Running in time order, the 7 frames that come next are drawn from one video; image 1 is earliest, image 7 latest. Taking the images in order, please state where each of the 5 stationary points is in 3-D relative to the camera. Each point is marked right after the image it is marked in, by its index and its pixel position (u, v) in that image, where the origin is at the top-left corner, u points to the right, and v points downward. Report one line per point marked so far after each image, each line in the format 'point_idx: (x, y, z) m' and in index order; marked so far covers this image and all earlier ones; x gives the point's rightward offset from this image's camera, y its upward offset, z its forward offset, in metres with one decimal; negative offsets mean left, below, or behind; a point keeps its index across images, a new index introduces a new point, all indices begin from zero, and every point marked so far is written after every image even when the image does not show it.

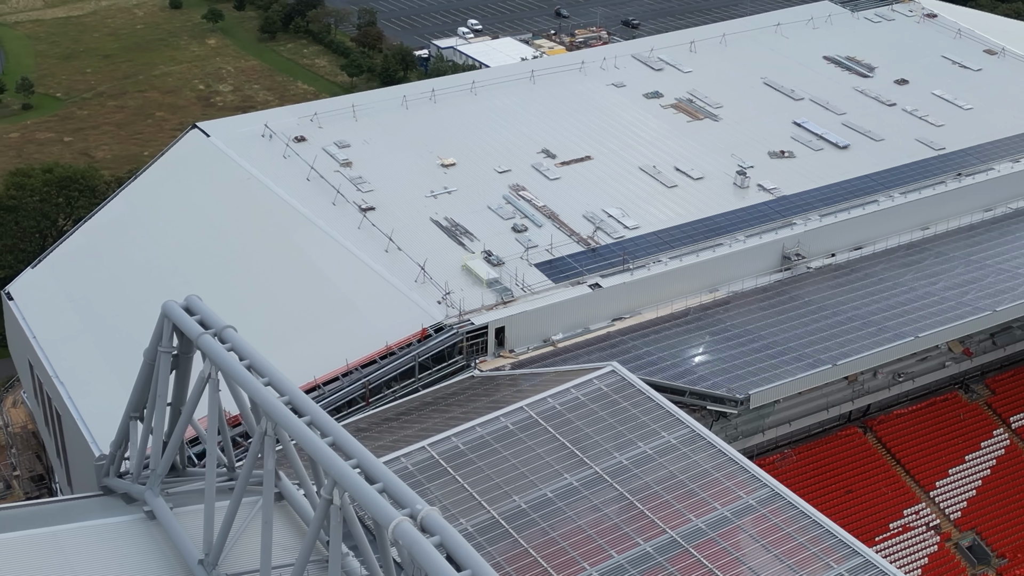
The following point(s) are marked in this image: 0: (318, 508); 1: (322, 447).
0: (-2.9, -3.4, +17.7) m
1: (-2.9, -2.4, +17.8) m
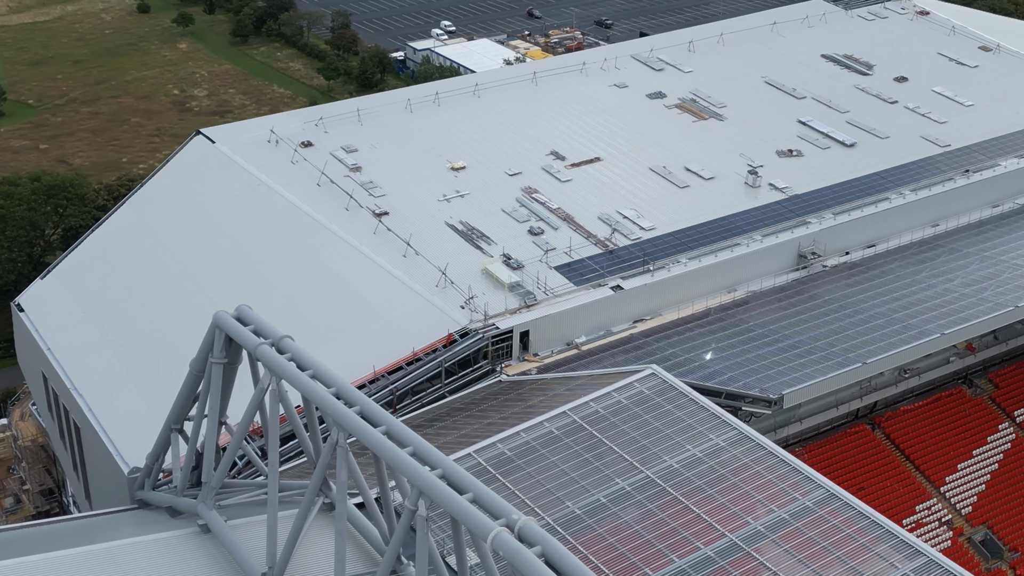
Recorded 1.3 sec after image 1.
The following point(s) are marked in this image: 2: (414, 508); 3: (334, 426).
0: (-1.6, -3.5, +17.5) m
1: (-1.6, -2.6, +17.6) m
2: (-1.4, -3.3, +17.3) m
3: (-2.9, -2.3, +19.1) m
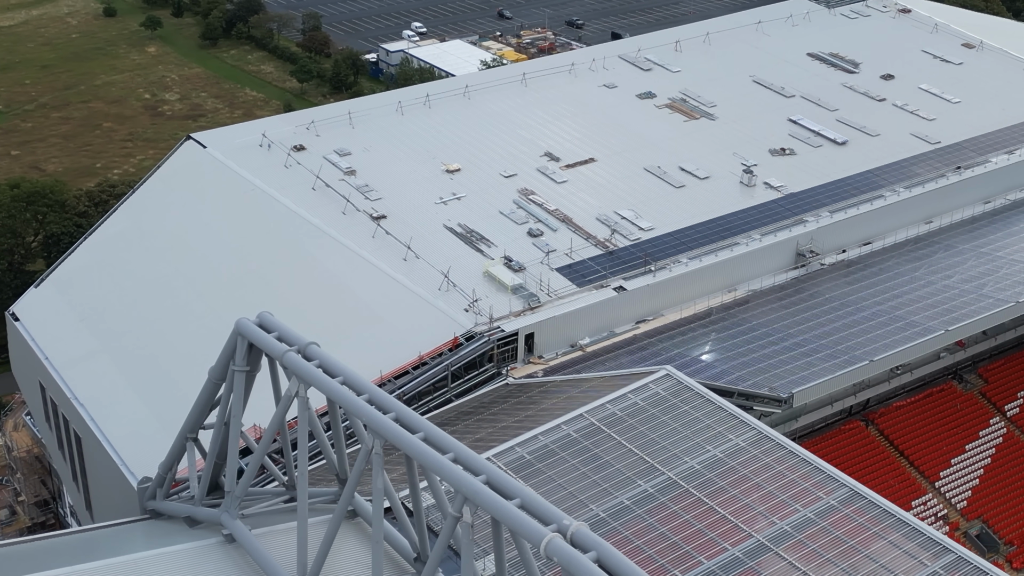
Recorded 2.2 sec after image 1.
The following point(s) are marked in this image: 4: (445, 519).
0: (-0.9, -3.6, +17.3) m
1: (-1.0, -2.7, +17.4) m
2: (-0.7, -3.4, +17.1) m
3: (-2.3, -2.4, +18.9) m
4: (-1.0, -3.5, +17.3) m
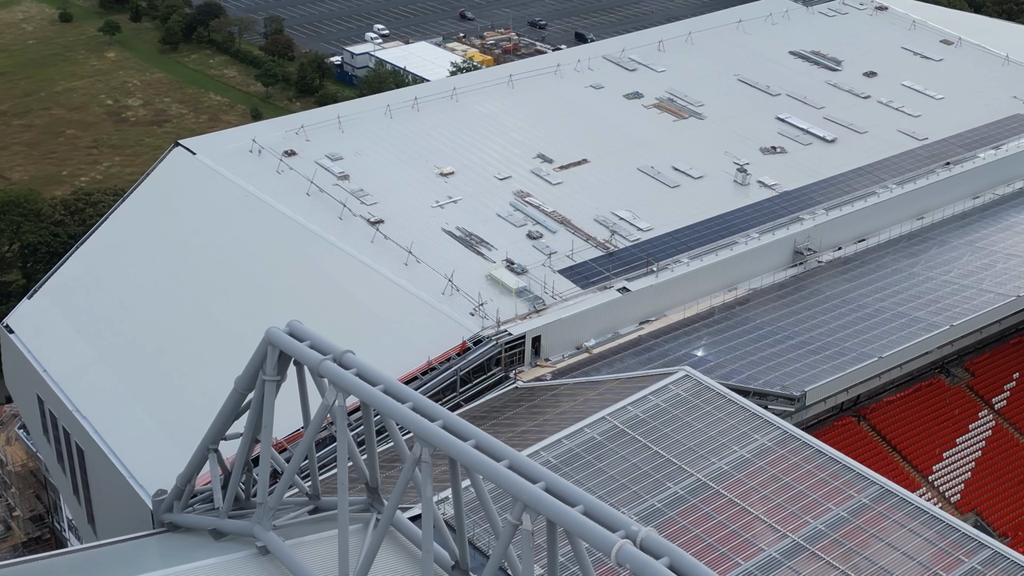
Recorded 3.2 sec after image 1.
0: (-0.1, -3.7, +17.1) m
1: (-0.1, -2.8, +17.2) m
2: (+0.1, -3.5, +16.9) m
3: (-1.5, -2.5, +18.6) m
4: (-0.1, -3.6, +17.1) m
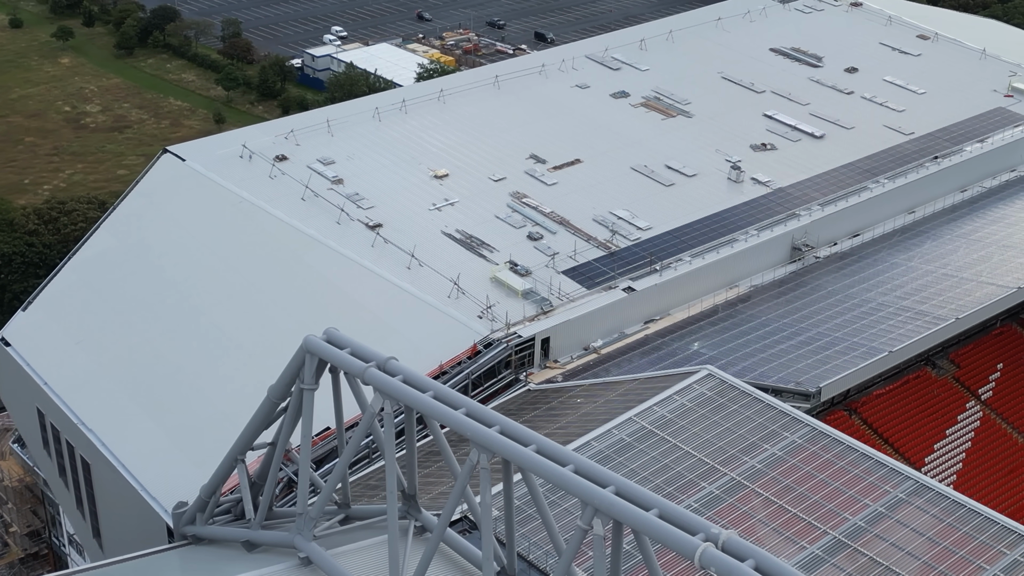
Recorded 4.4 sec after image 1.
0: (+0.9, -3.8, +17.0) m
1: (+0.8, -2.8, +17.1) m
2: (+1.1, -3.5, +16.8) m
3: (-0.6, -2.6, +18.5) m
4: (+0.9, -3.6, +17.0) m
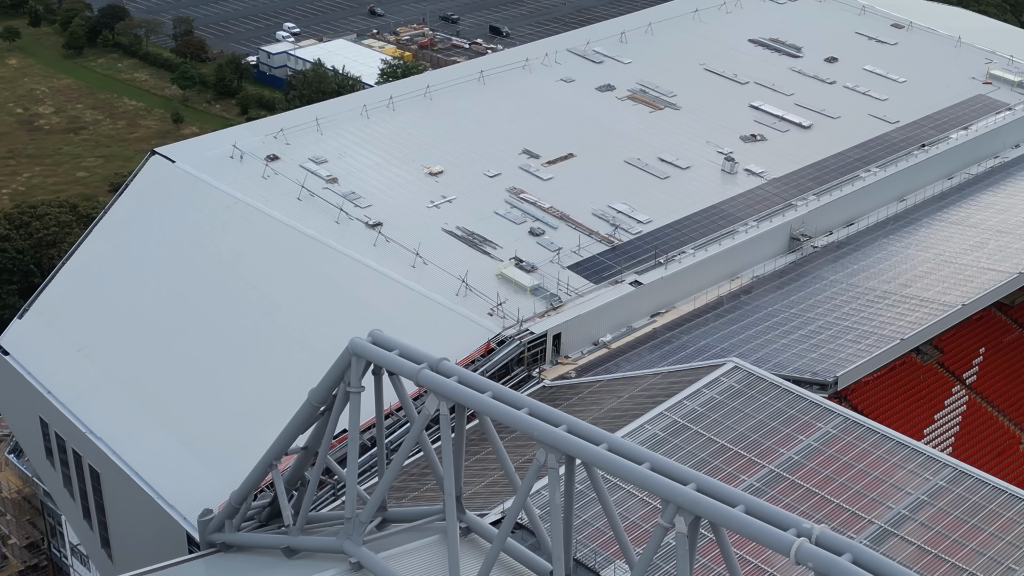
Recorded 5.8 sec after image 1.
0: (+2.1, -3.7, +16.9) m
1: (+2.0, -2.8, +17.0) m
2: (+2.3, -3.5, +16.7) m
3: (+0.5, -2.6, +18.3) m
4: (+2.0, -3.6, +16.9) m
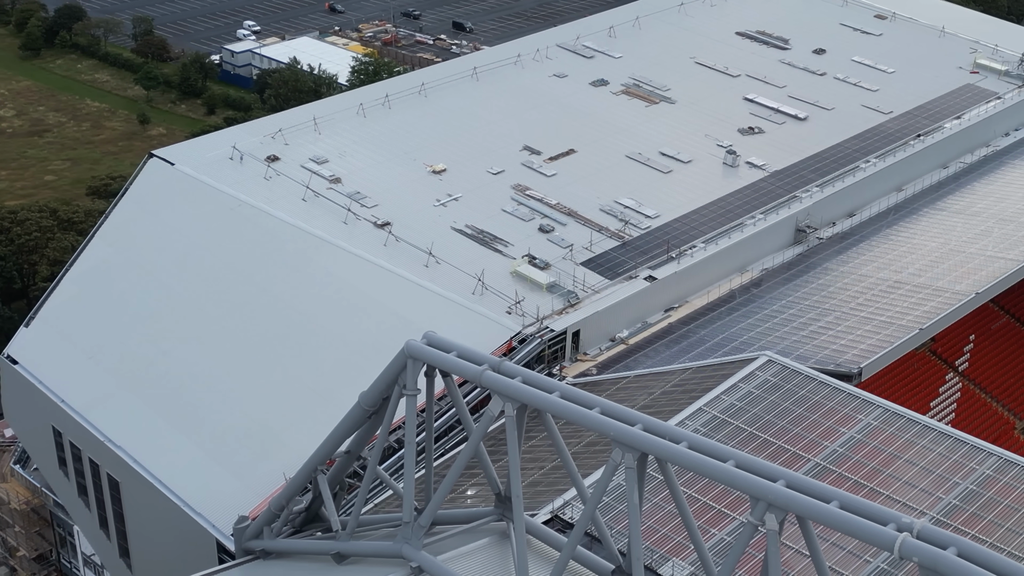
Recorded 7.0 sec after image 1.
0: (+3.3, -3.7, +16.8) m
1: (+3.2, -2.7, +16.9) m
2: (+3.5, -3.4, +16.7) m
3: (+1.7, -2.6, +18.2) m
4: (+3.3, -3.6, +16.9) m
